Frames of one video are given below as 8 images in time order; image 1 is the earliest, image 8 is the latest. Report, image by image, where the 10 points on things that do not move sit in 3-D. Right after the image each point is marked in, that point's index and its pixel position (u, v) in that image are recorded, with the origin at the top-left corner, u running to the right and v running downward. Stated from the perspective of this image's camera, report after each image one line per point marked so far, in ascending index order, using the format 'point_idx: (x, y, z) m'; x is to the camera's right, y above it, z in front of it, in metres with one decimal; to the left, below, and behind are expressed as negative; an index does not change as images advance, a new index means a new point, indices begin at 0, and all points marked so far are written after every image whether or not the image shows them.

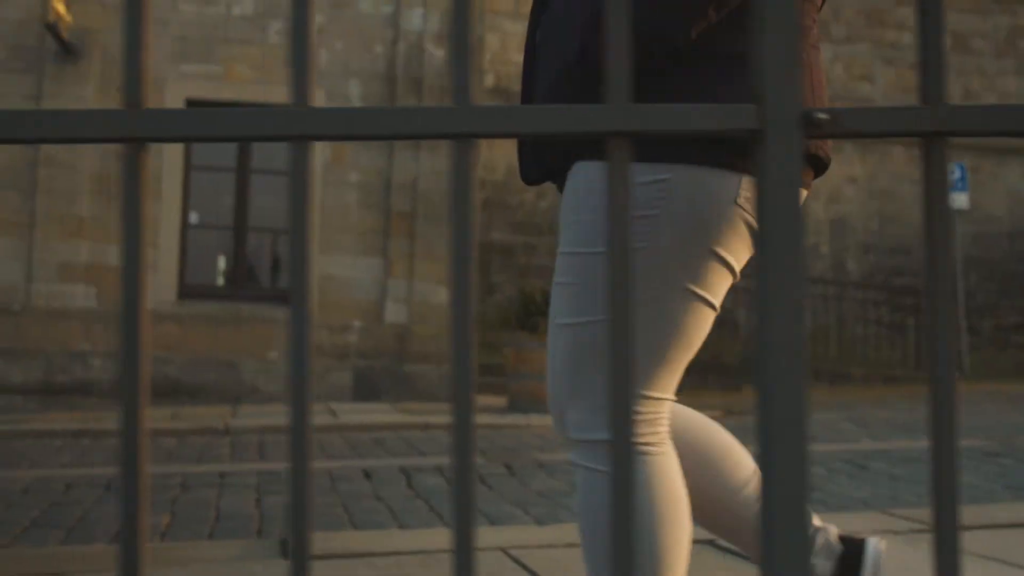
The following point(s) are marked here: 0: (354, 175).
0: (-1.2, +0.9, +10.9) m
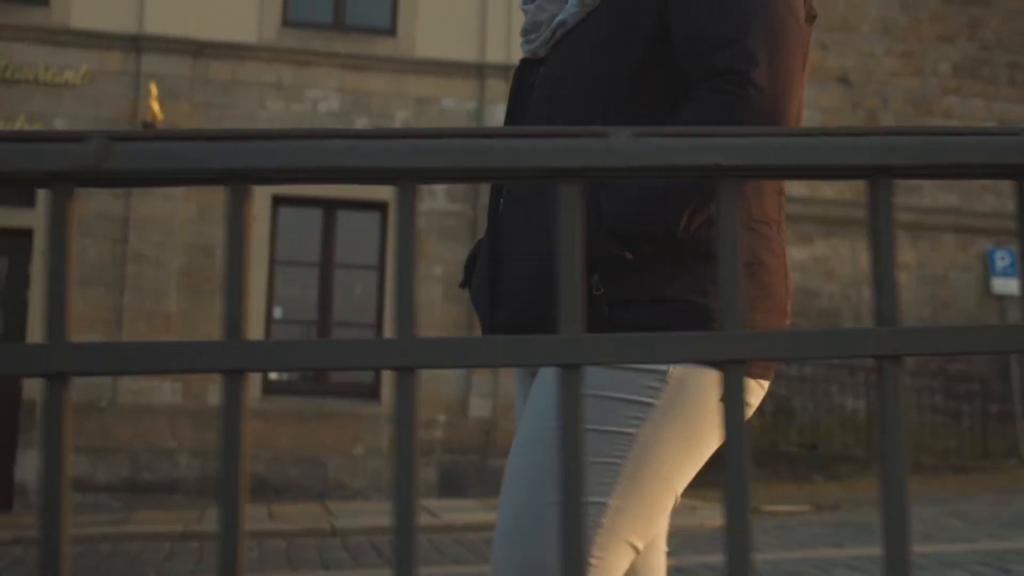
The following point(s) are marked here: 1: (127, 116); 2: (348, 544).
0: (-0.6, +0.1, +10.9) m
1: (-2.9, +1.3, +10.5) m
2: (-1.0, -1.5, +8.2) m
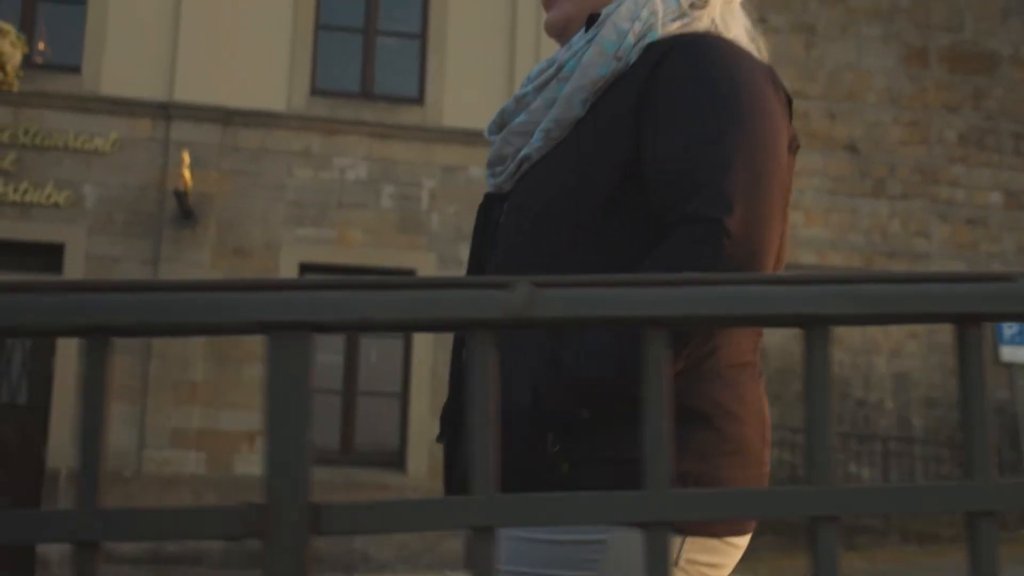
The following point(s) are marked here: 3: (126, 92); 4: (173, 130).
0: (-0.4, -0.4, +10.9) m
1: (-2.7, +0.8, +10.4) m
2: (-0.7, -1.9, +8.0) m
3: (-2.9, +1.5, +10.5) m
4: (-2.6, +1.2, +10.5) m
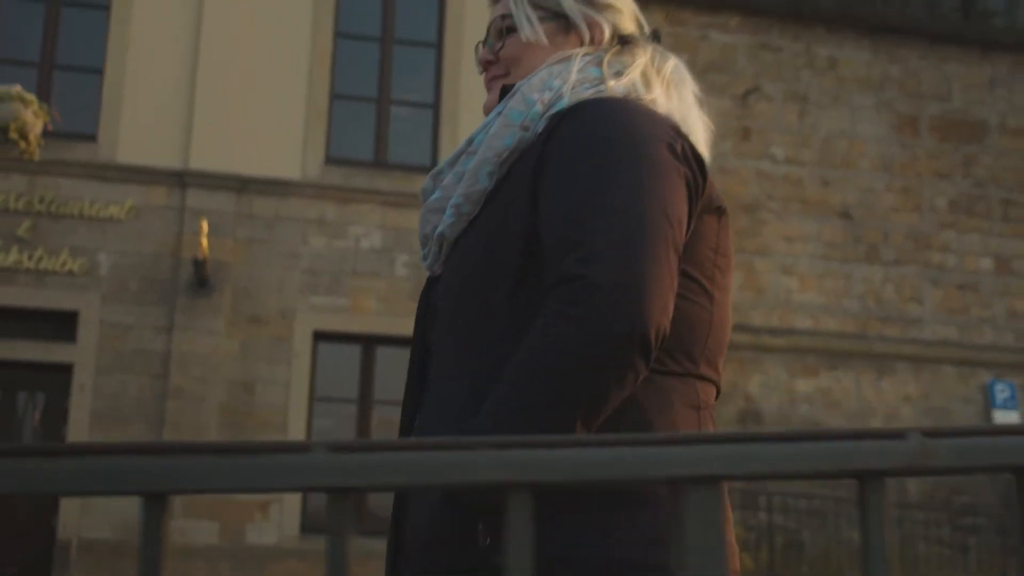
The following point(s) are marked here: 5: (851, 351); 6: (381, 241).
0: (-0.3, -0.9, +10.9) m
1: (-2.6, +0.3, +10.4) m
2: (-0.6, -2.3, +8.0) m
3: (-2.8, +1.0, +10.6) m
4: (-2.4, +0.7, +10.5) m
5: (+3.4, -0.6, +14.0) m
6: (-1.0, +0.4, +10.9) m
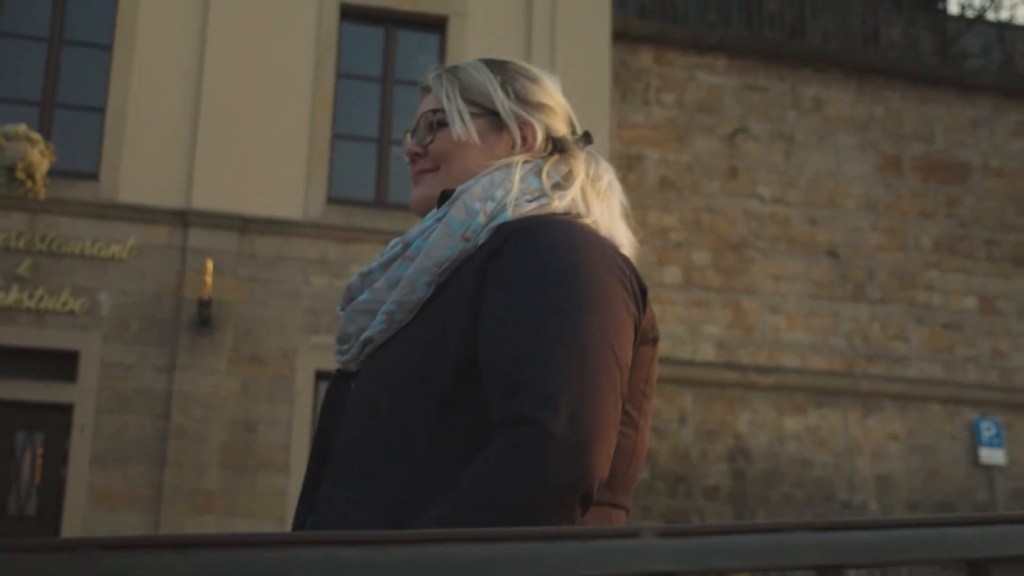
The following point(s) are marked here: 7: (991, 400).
0: (-0.3, -1.2, +10.9) m
1: (-2.6, 0.0, +10.4) m
2: (-0.5, -2.6, +7.9) m
3: (-2.8, +0.7, +10.5) m
4: (-2.4, +0.4, +10.5) m
5: (+3.3, -1.0, +14.1) m
6: (-1.0, +0.1, +10.9) m
7: (+5.1, -1.2, +14.9) m
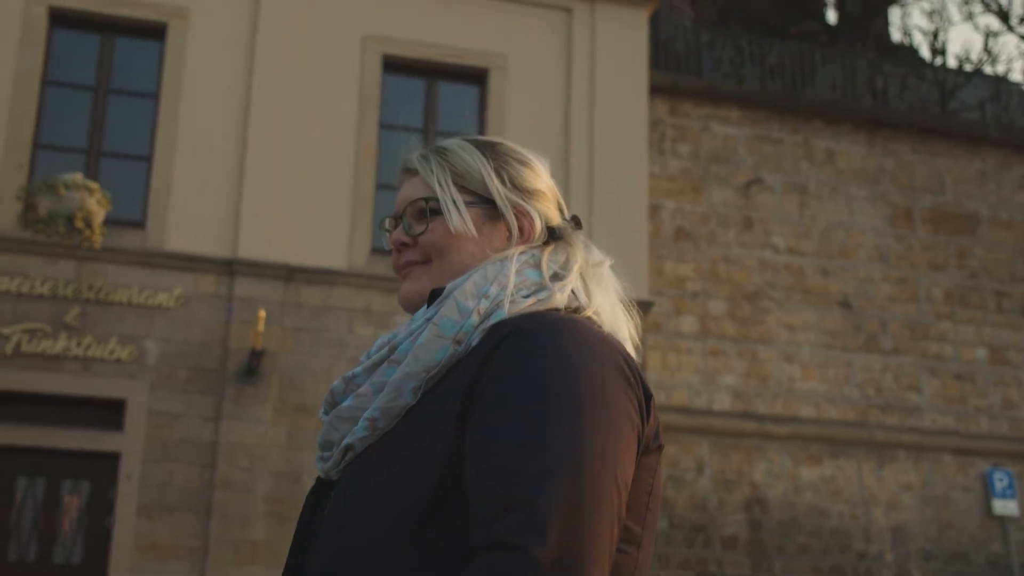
0: (+0.1, -1.6, +10.9) m
1: (-2.2, -0.4, +10.4) m
2: (-0.1, -2.9, +7.9) m
3: (-2.4, +0.3, +10.5) m
4: (-2.1, 0.0, +10.5) m
5: (+3.6, -1.6, +14.2) m
6: (-0.7, -0.3, +10.9) m
7: (+5.4, -1.8, +15.0) m
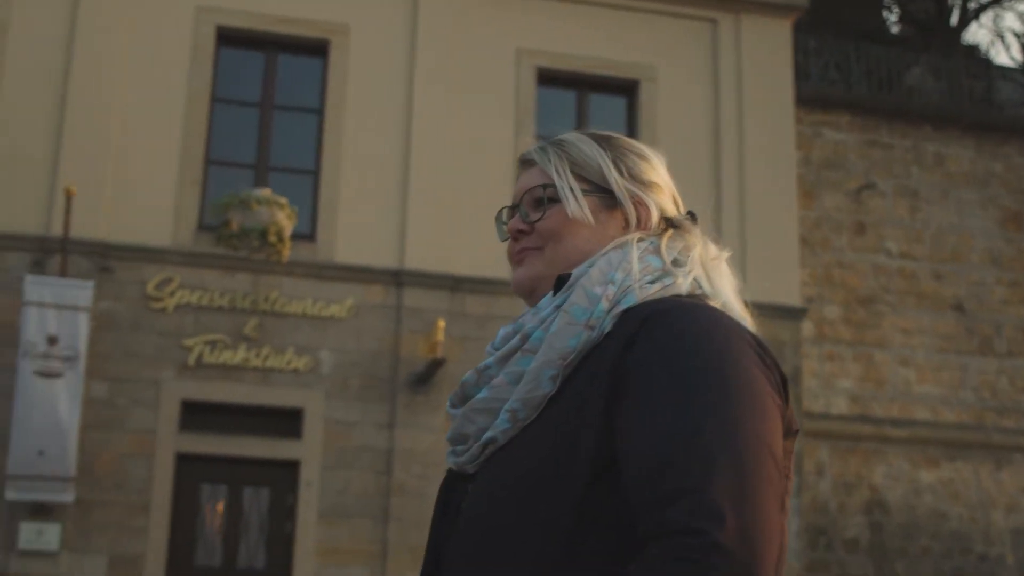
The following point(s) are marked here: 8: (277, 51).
0: (+1.3, -1.7, +11.1) m
1: (-1.0, -0.5, +10.7) m
2: (+1.1, -2.9, +8.1) m
3: (-1.2, +0.2, +10.8) m
4: (-0.8, -0.1, +10.8) m
5: (+4.9, -1.6, +14.3) m
6: (+0.6, -0.4, +11.1) m
7: (+6.7, -1.8, +15.0) m
8: (-1.9, +1.9, +11.4) m
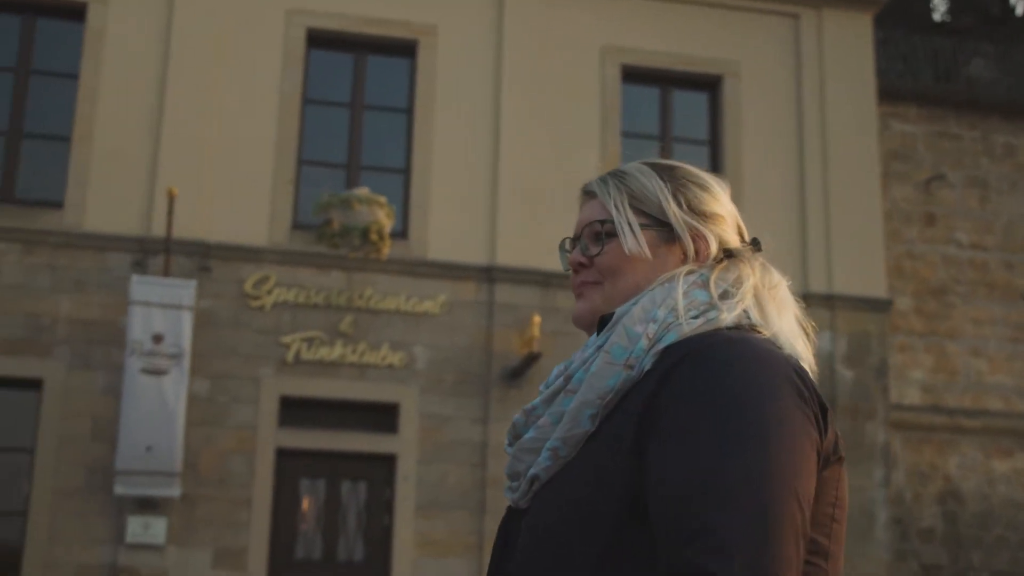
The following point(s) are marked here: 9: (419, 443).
0: (+2.1, -1.6, +11.2) m
1: (-0.2, -0.4, +10.8) m
2: (+1.8, -2.9, +8.2) m
3: (-0.5, +0.2, +11.0) m
4: (-0.1, 0.0, +10.9) m
5: (+5.7, -1.5, +14.3) m
6: (+1.3, -0.4, +11.2) m
7: (+7.6, -1.7, +15.0) m
8: (-1.2, +2.0, +11.5) m
9: (-0.7, -1.2, +10.5) m
